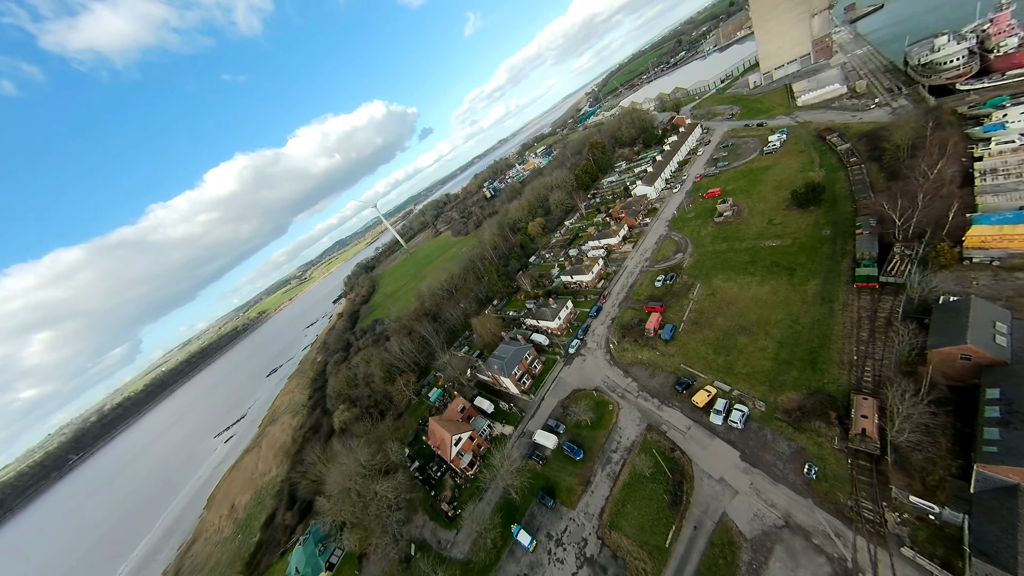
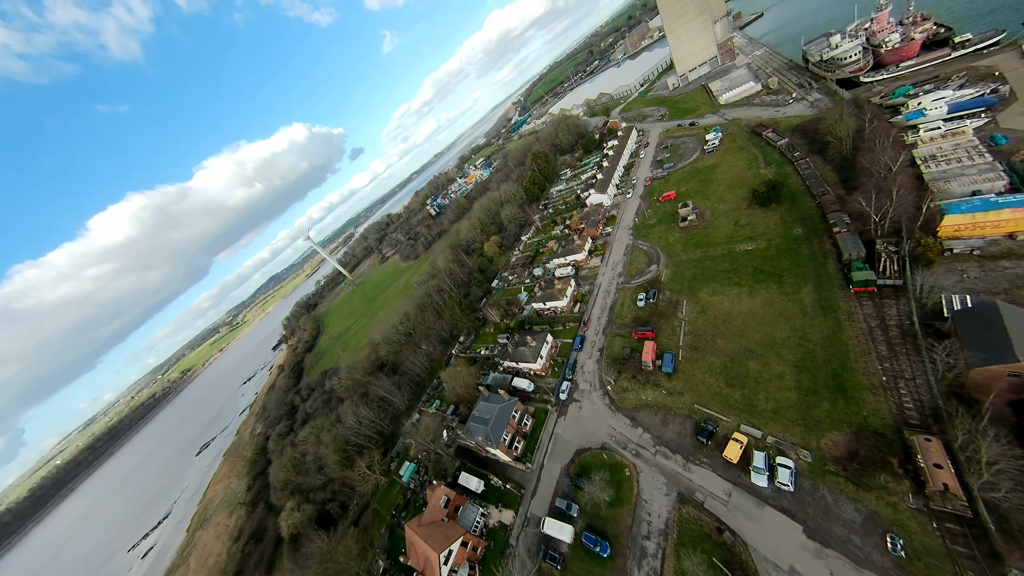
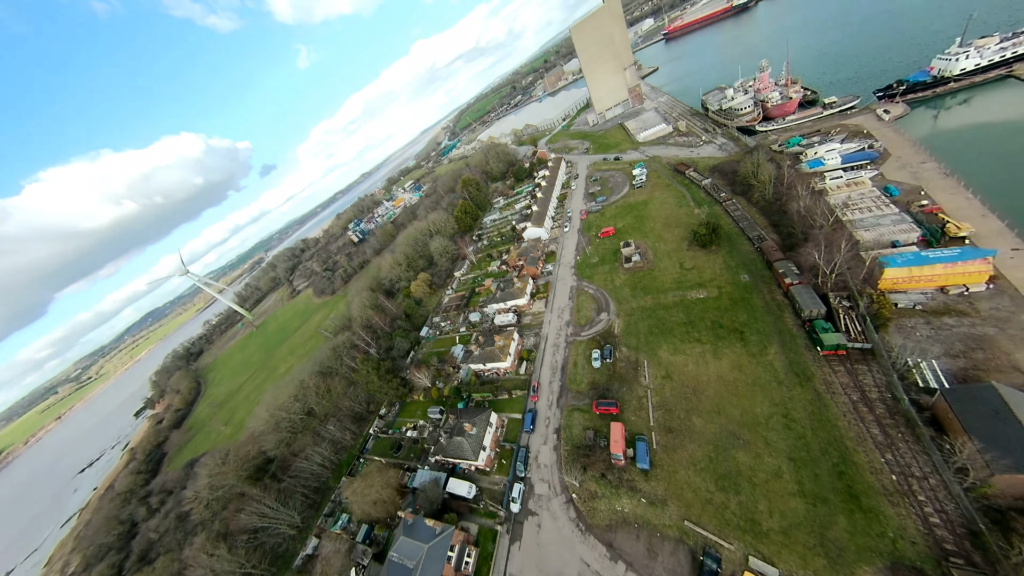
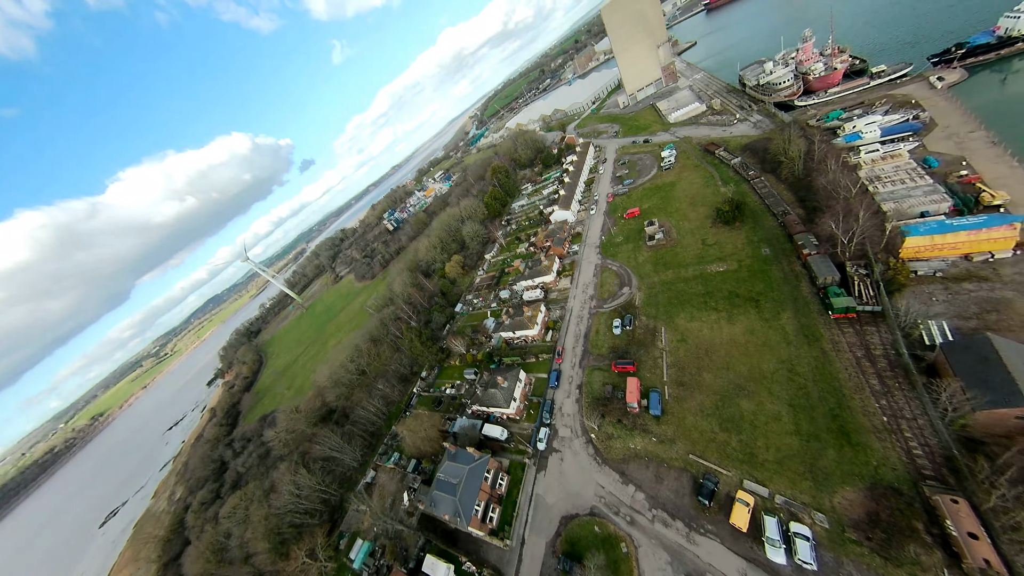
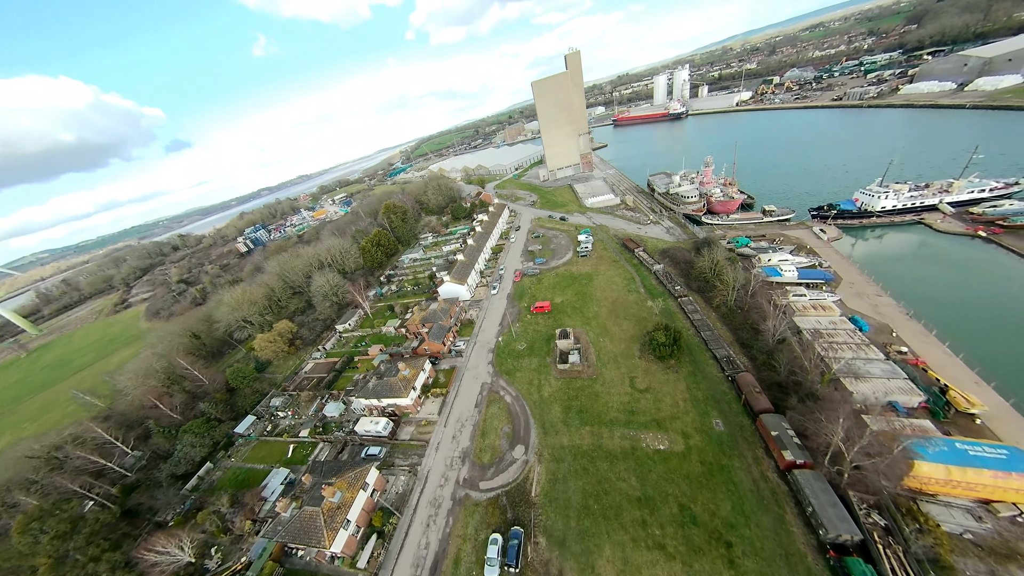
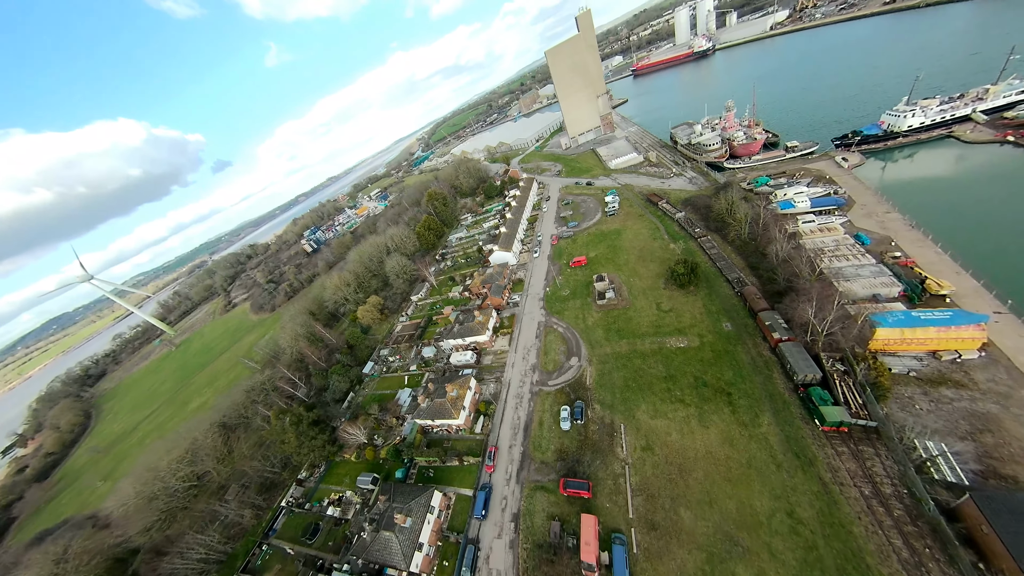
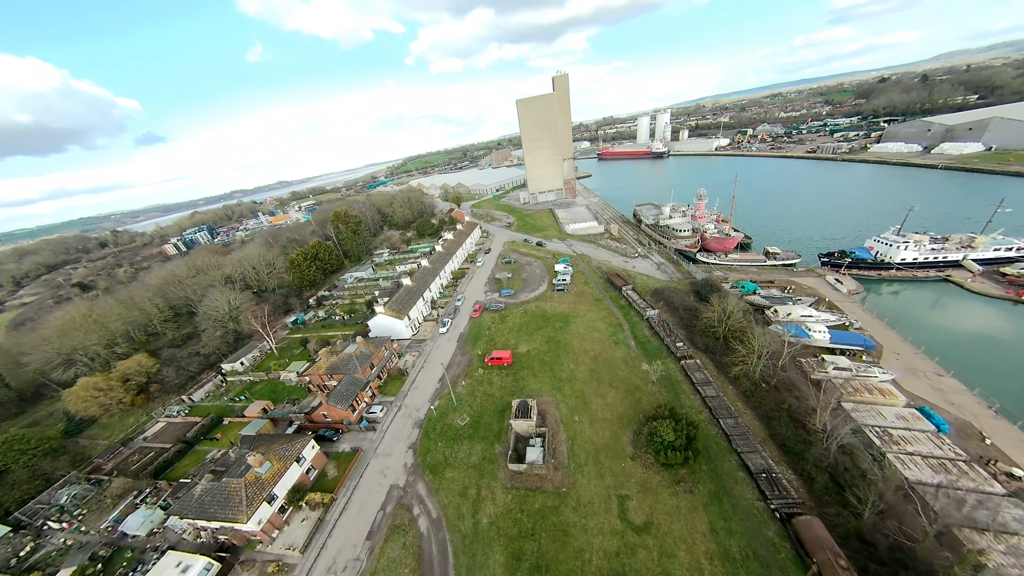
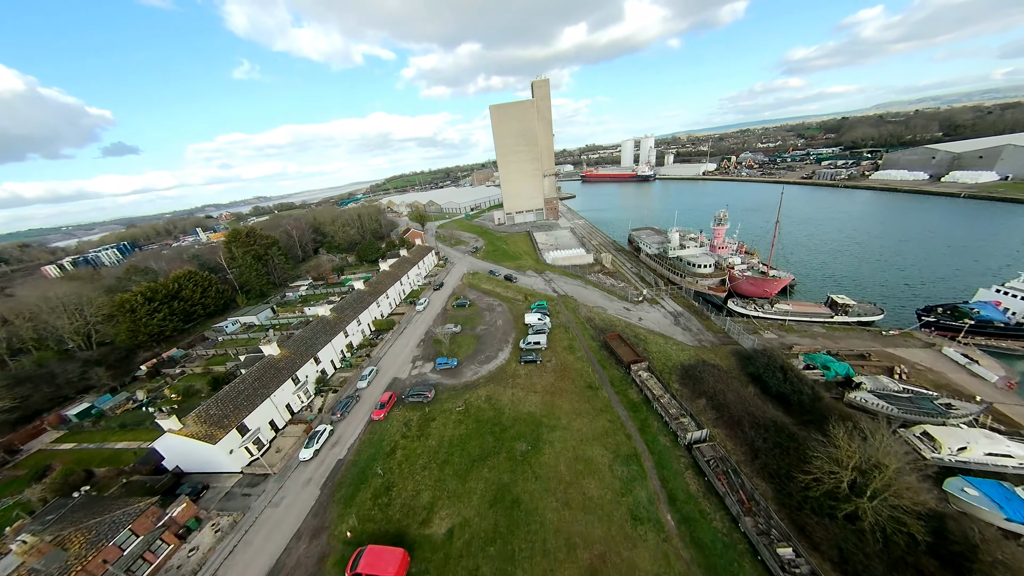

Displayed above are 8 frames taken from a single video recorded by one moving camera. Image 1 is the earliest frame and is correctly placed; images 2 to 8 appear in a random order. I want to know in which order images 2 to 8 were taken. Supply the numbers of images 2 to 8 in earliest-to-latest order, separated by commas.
2, 4, 3, 6, 5, 7, 8
